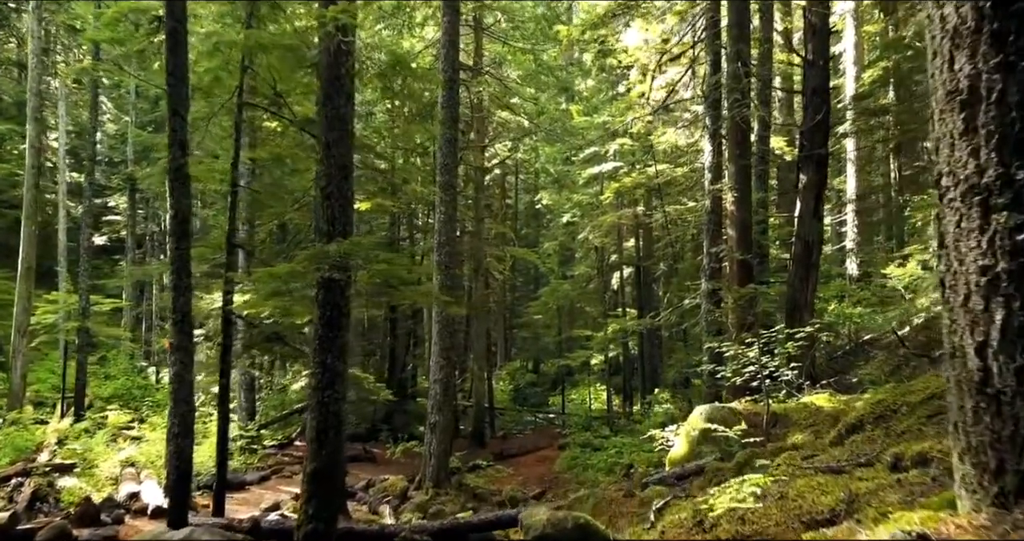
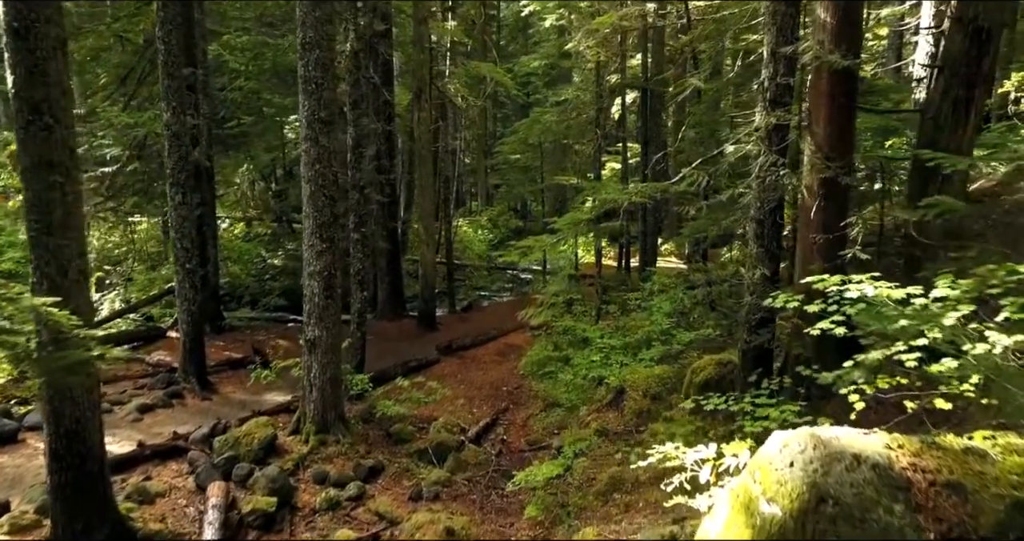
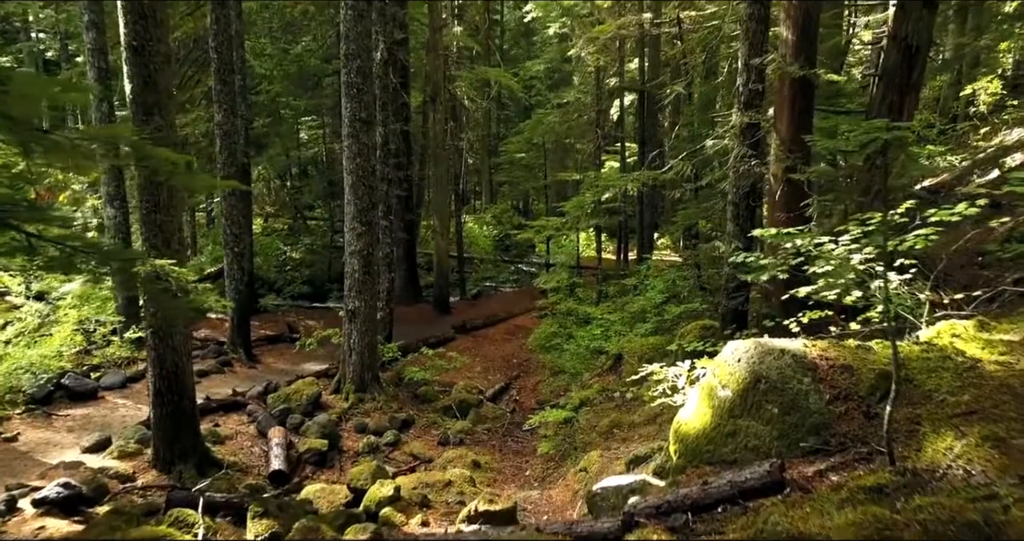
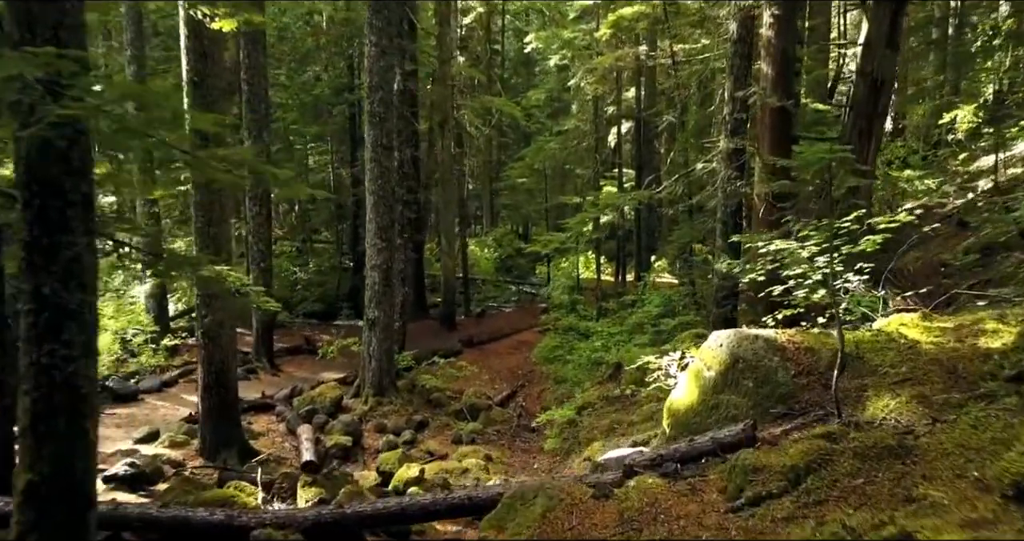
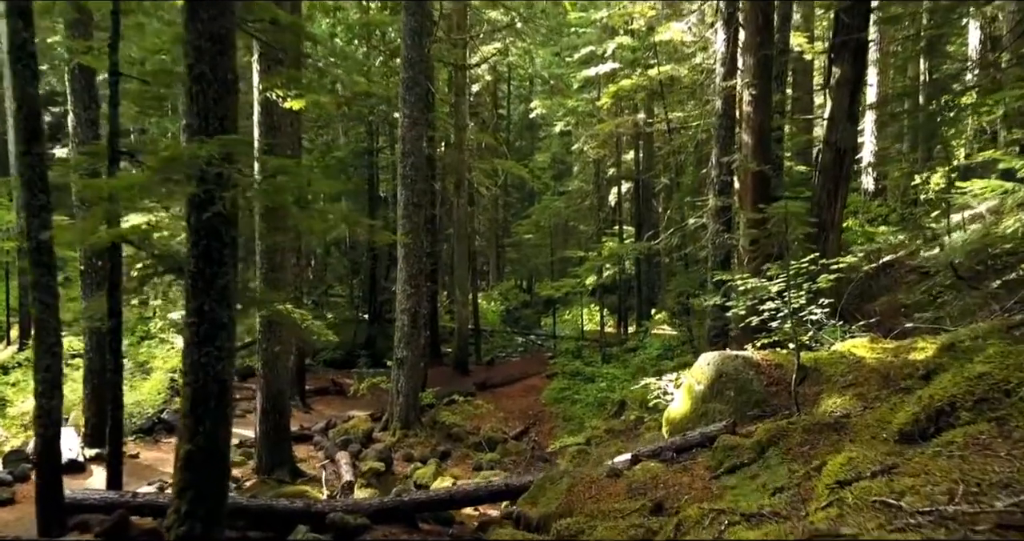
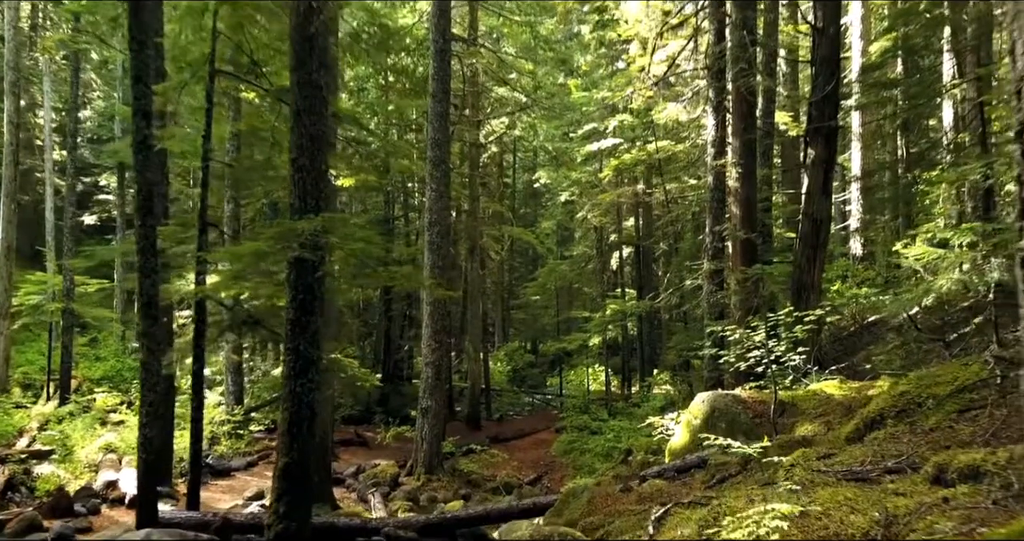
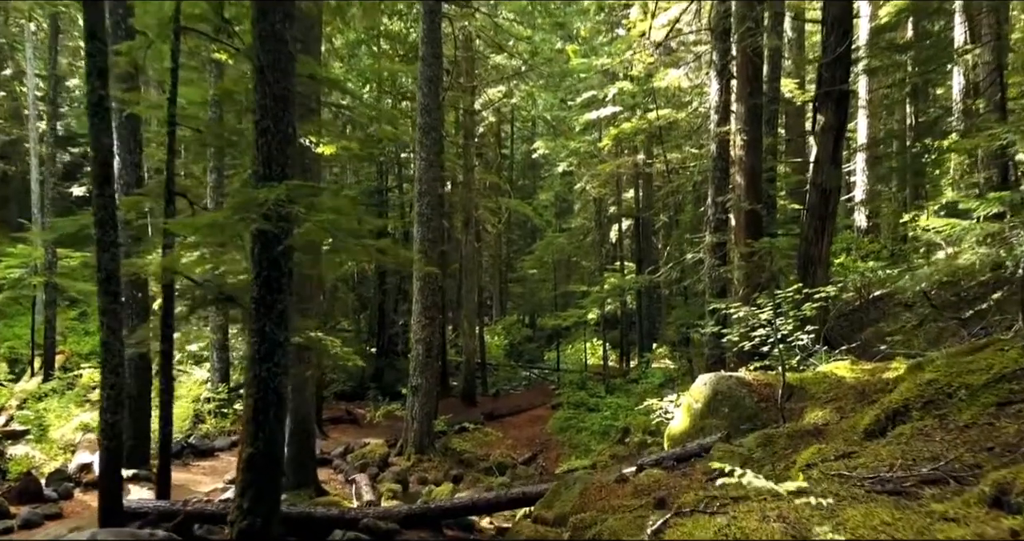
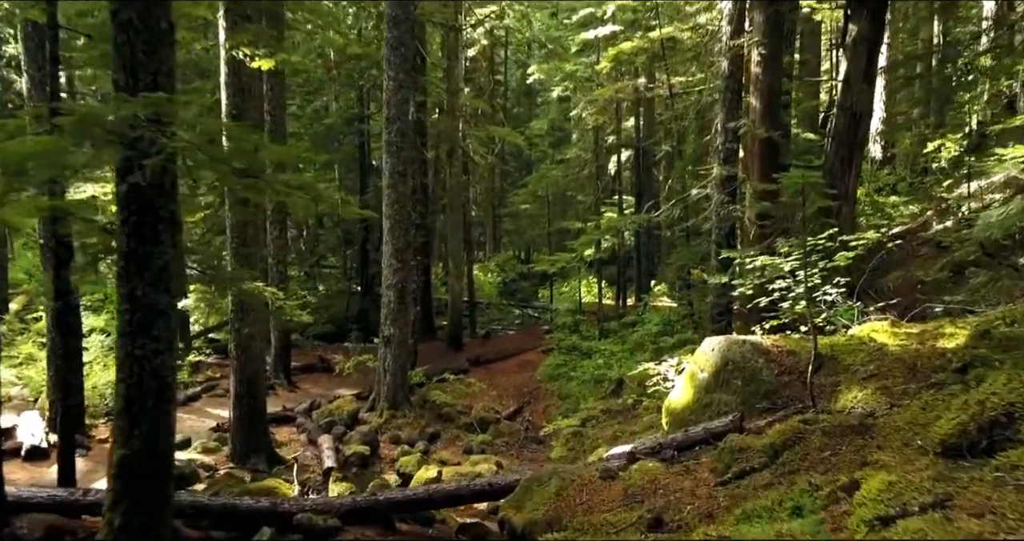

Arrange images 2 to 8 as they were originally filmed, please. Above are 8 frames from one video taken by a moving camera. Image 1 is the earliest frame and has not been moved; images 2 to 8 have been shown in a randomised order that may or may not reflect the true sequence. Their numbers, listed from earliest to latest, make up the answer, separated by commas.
6, 7, 5, 8, 4, 3, 2
